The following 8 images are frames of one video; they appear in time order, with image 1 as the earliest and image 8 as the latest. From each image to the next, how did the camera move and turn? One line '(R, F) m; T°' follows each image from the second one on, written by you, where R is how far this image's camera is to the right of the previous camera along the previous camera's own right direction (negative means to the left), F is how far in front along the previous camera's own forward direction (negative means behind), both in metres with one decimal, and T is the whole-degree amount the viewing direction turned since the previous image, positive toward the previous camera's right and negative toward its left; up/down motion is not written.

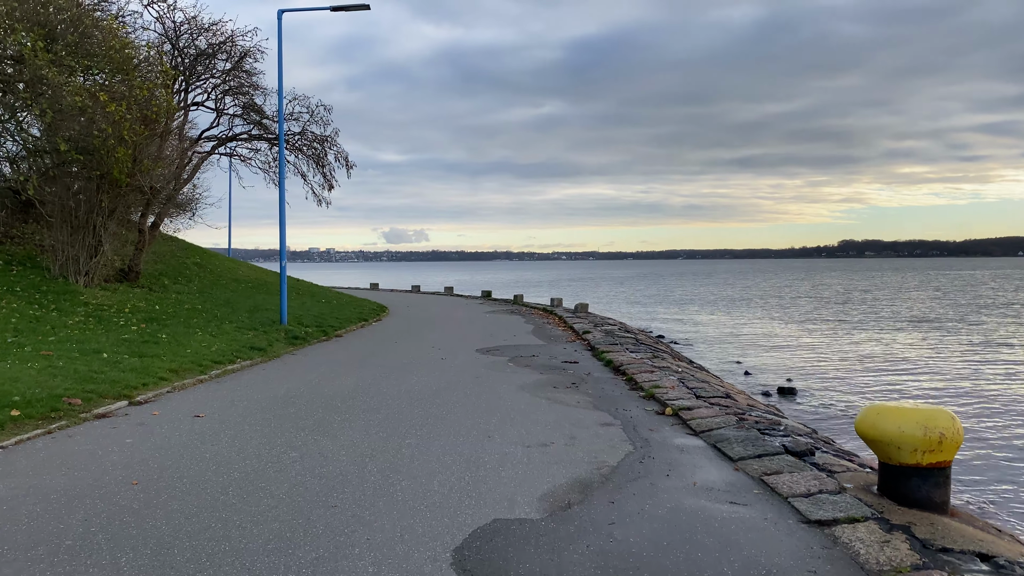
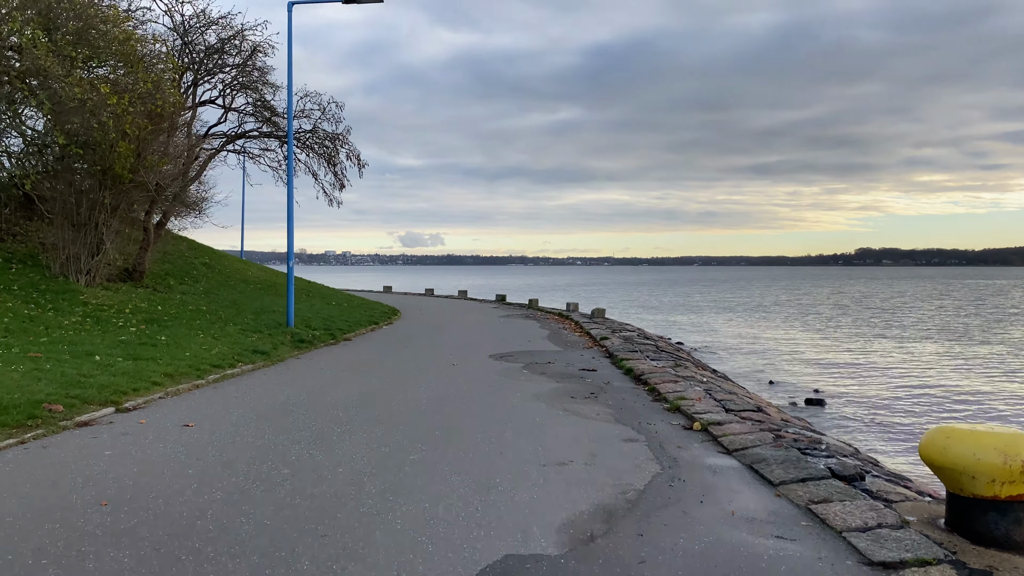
(0.0, +0.6) m; -1°
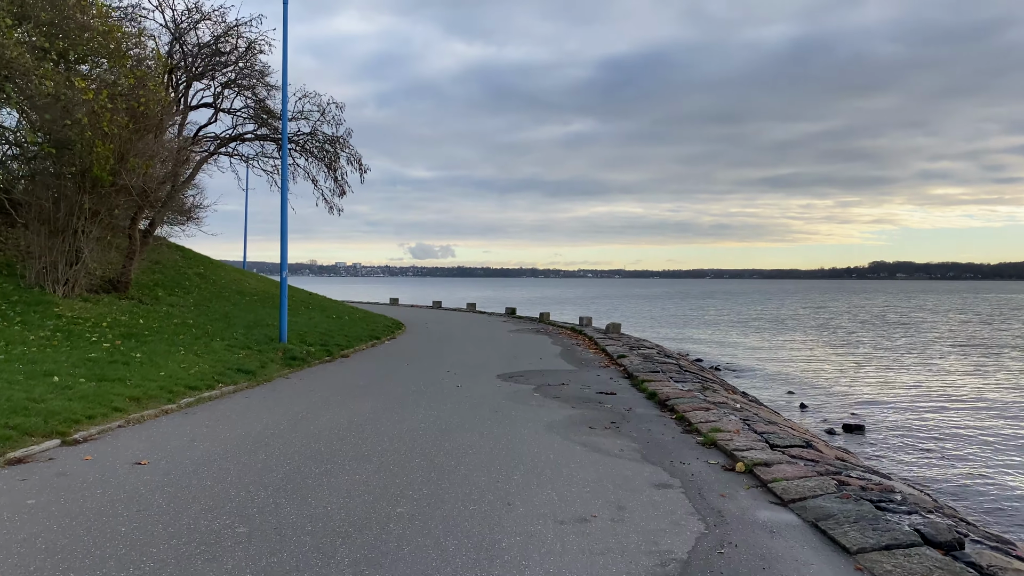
(0.0, +1.0) m; -1°
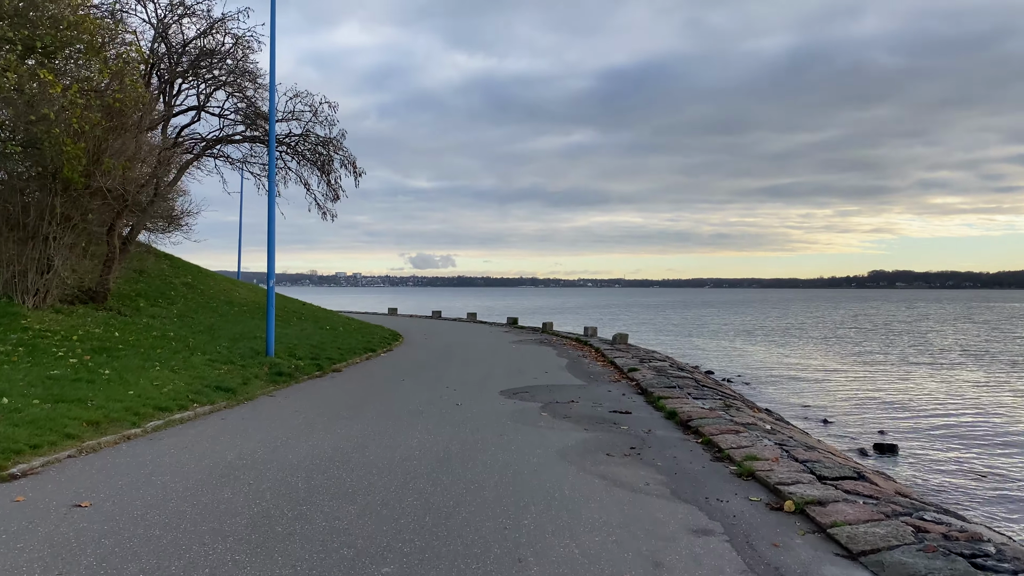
(-0.1, +0.9) m; 0°
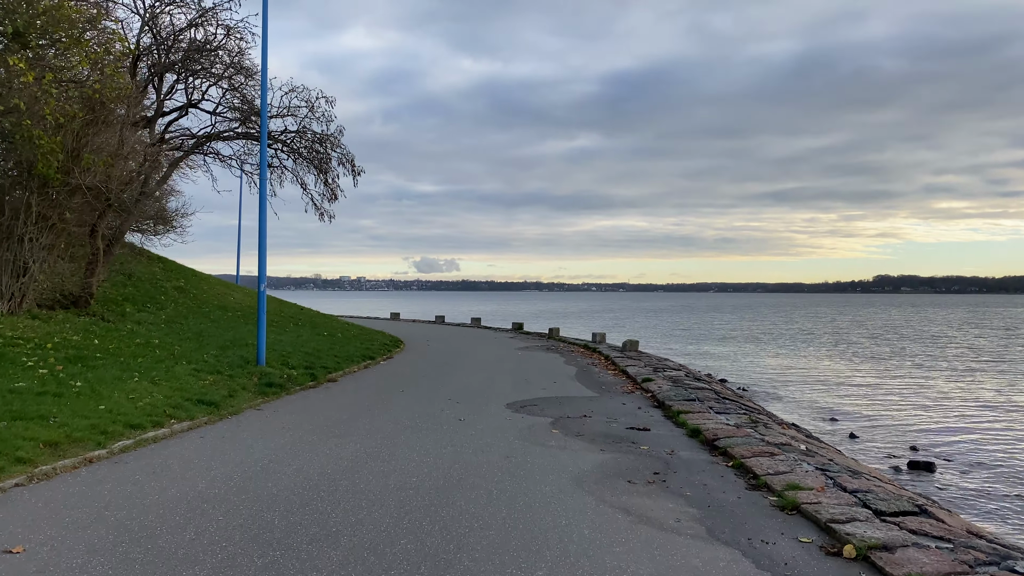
(0.0, +0.8) m; 0°
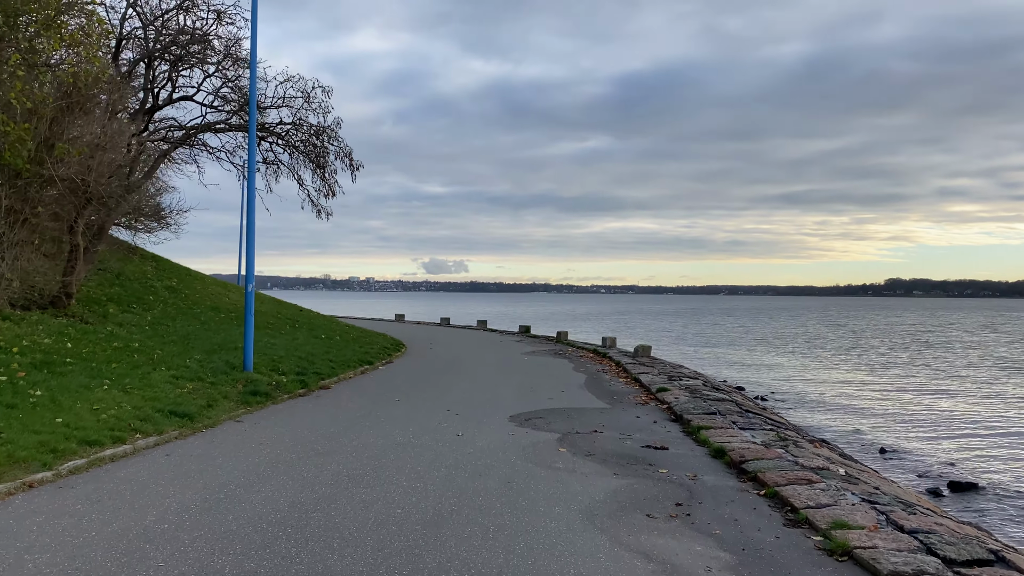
(0.0, +0.8) m; -1°
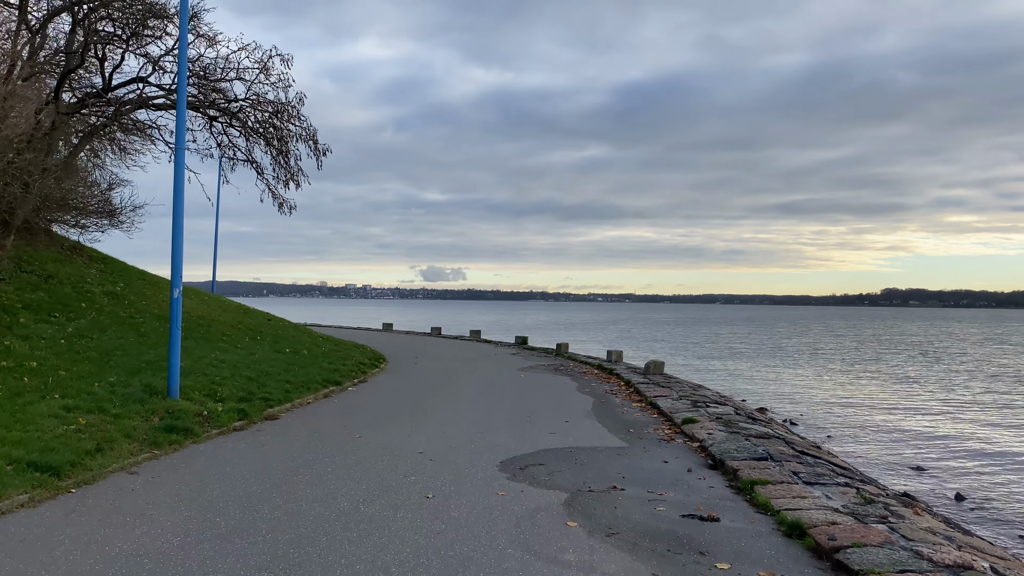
(0.0, +2.1) m; 0°
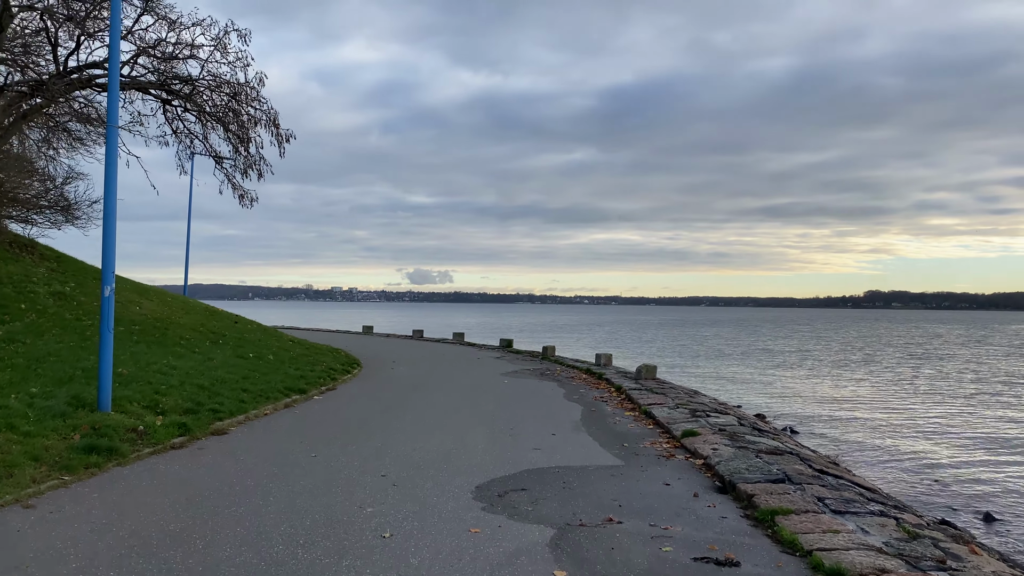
(+0.1, +1.0) m; +1°
